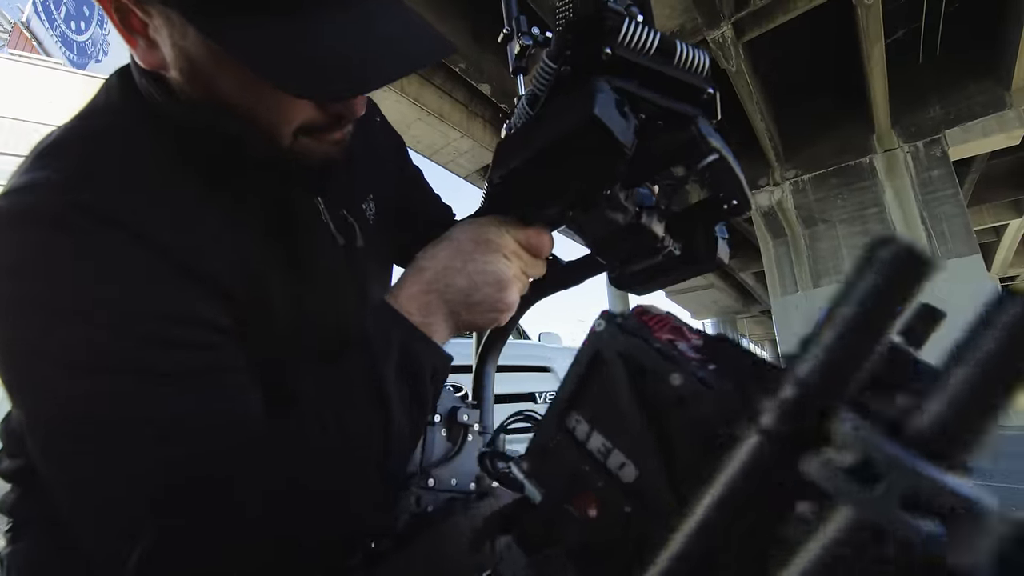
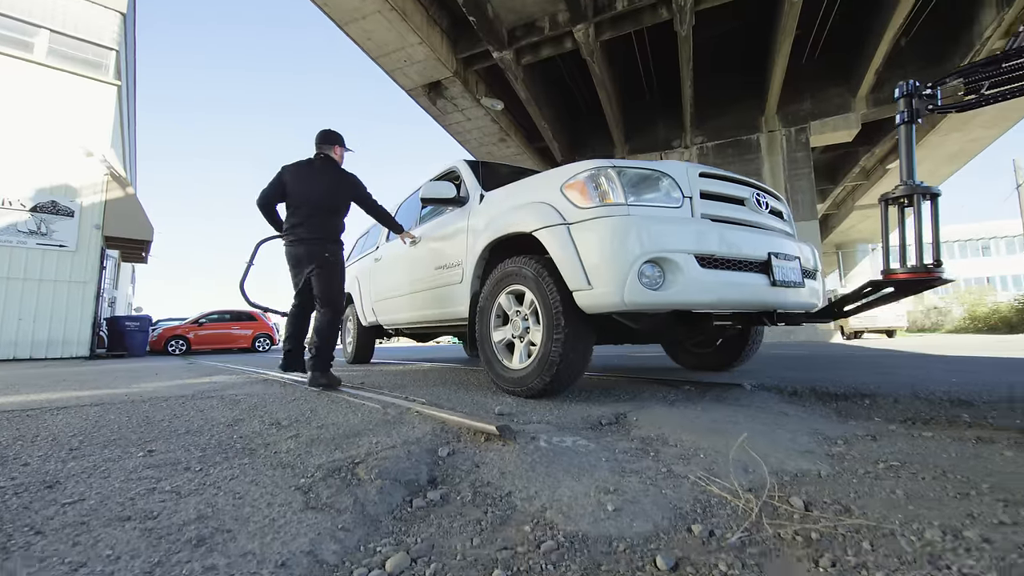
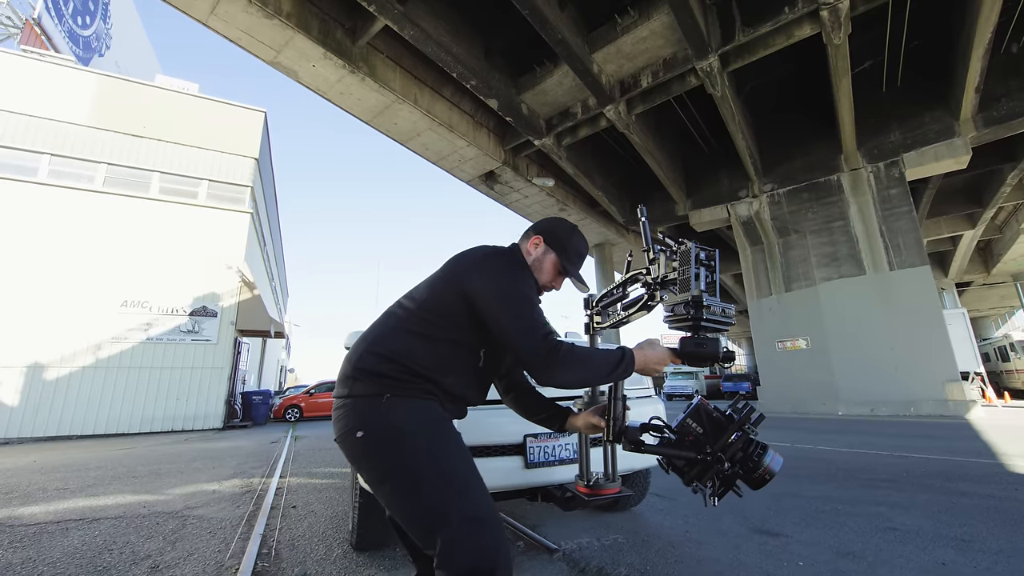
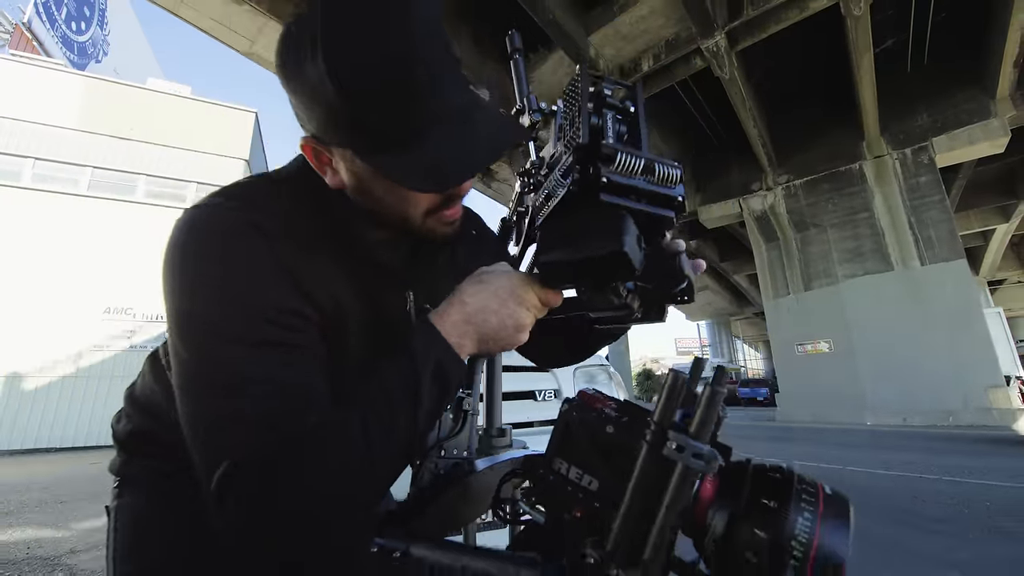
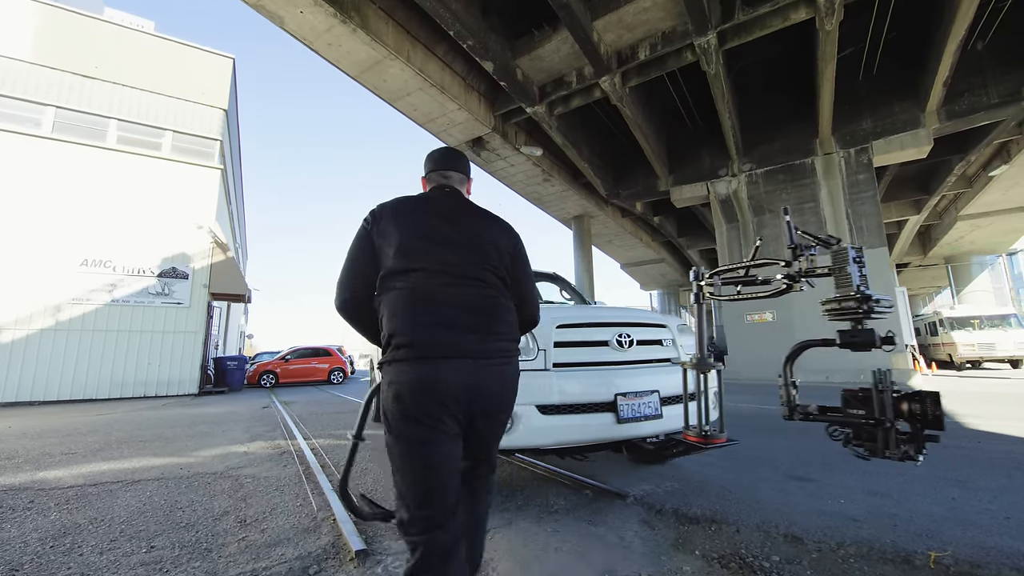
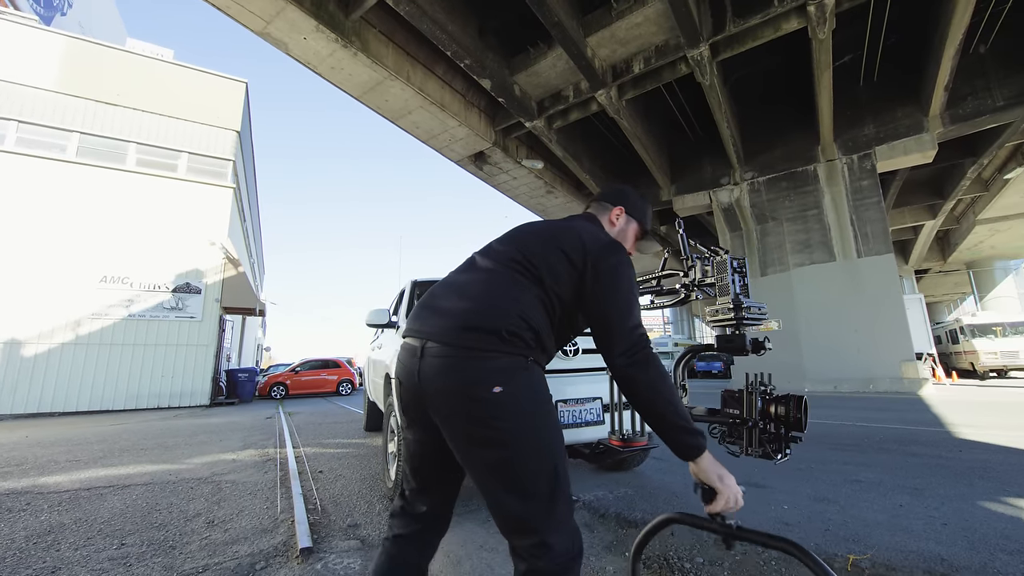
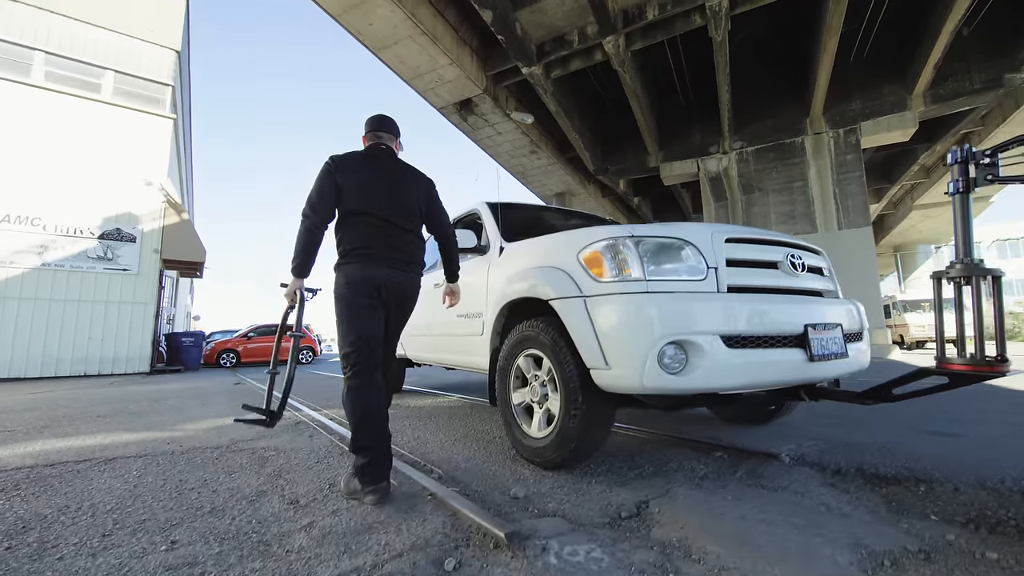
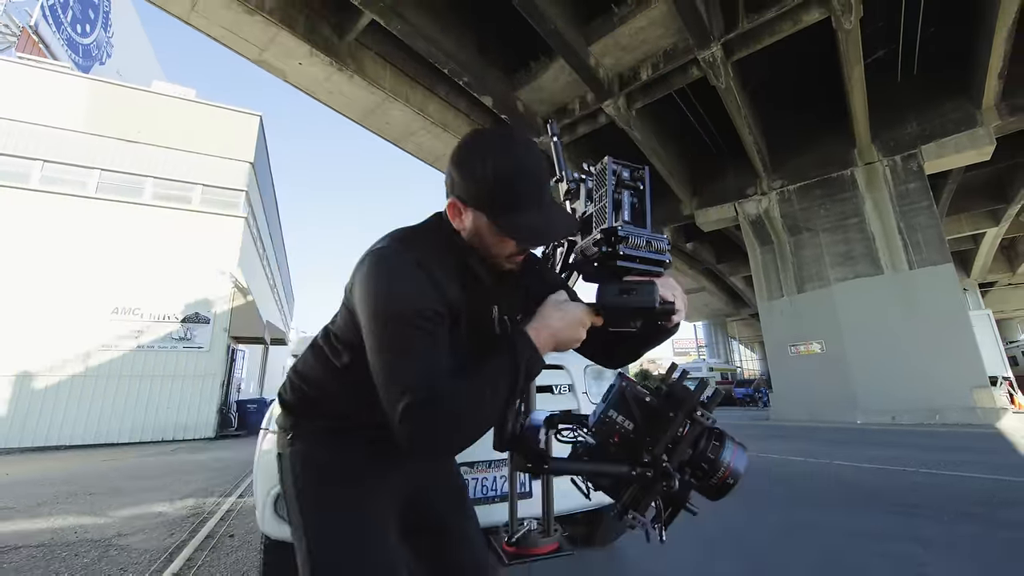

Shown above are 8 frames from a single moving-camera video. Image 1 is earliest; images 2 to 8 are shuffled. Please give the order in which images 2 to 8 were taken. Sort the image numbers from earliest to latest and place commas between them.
4, 8, 3, 6, 5, 7, 2
